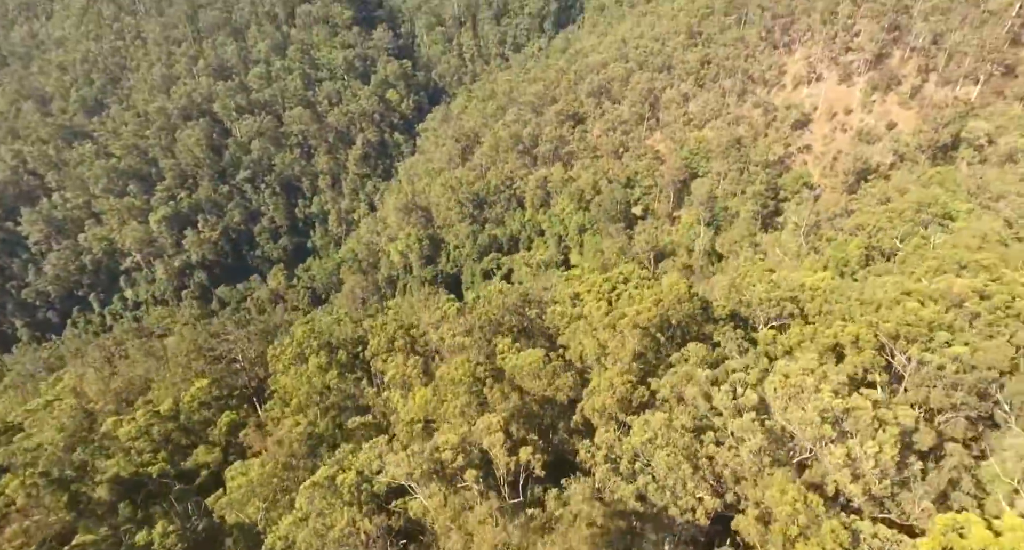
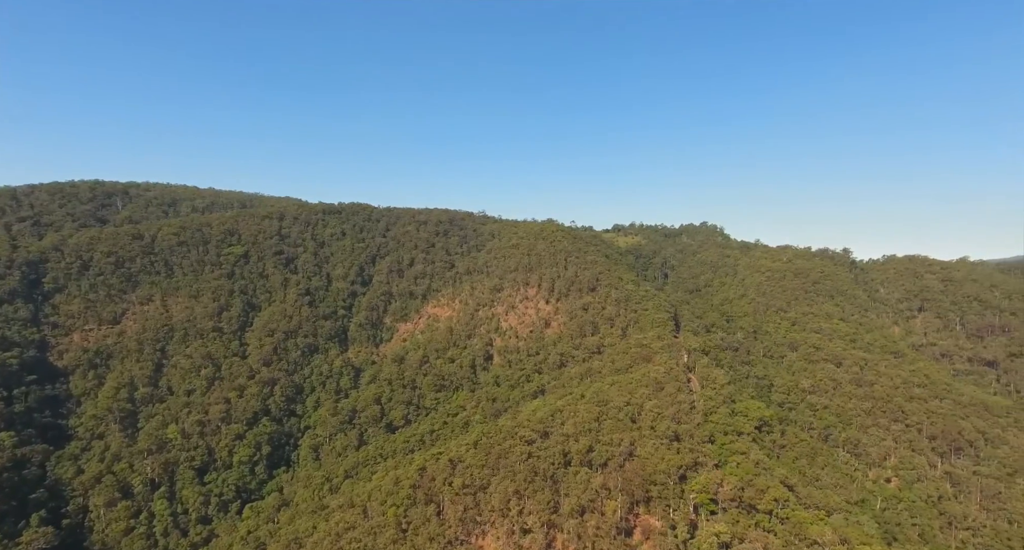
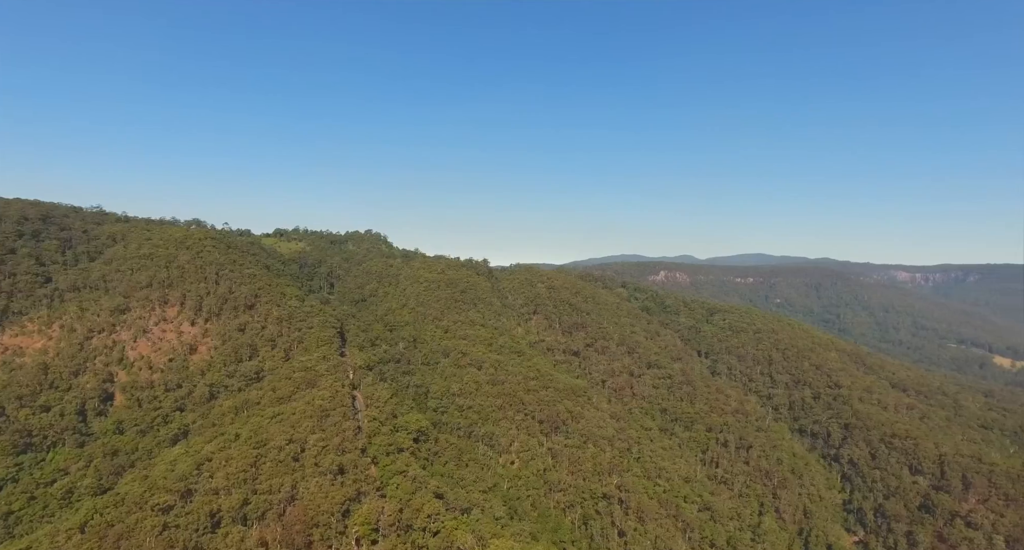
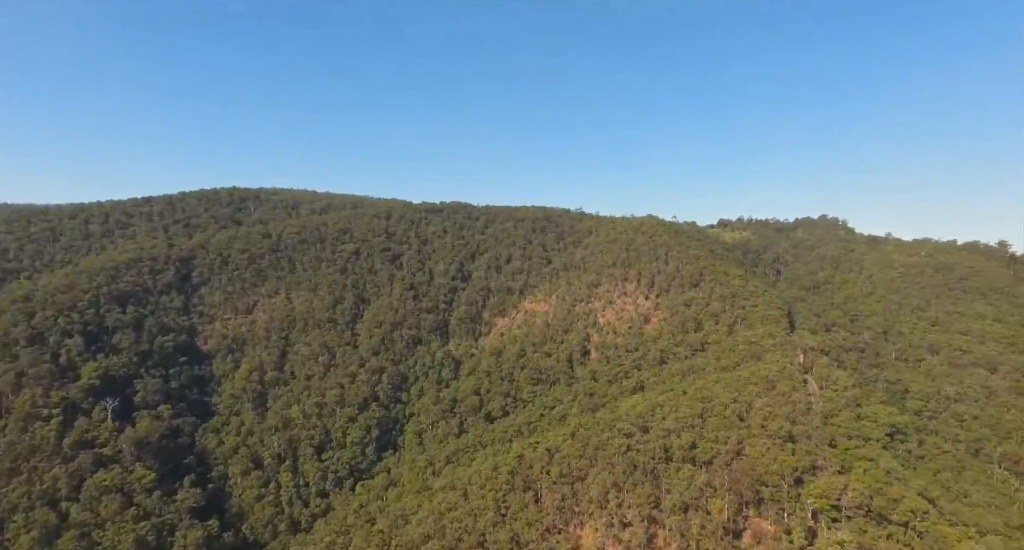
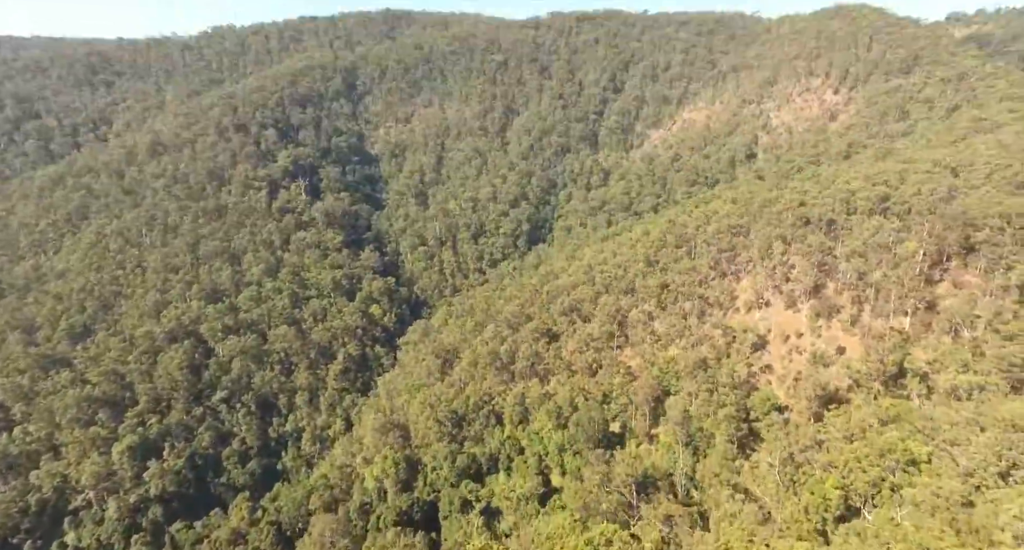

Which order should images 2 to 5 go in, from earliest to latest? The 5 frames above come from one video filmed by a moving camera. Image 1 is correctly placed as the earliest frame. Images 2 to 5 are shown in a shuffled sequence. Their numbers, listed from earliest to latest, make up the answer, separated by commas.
5, 4, 2, 3
